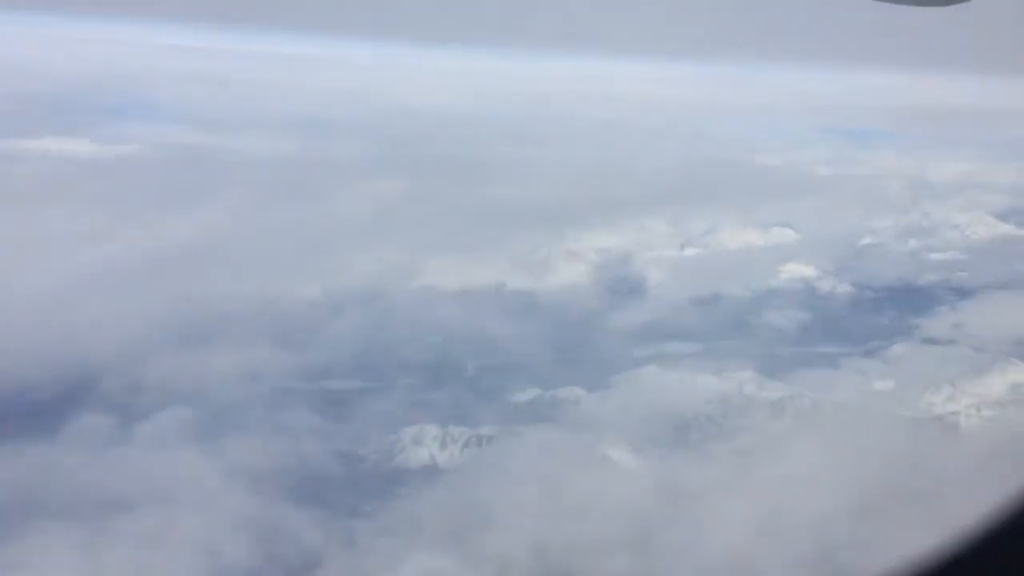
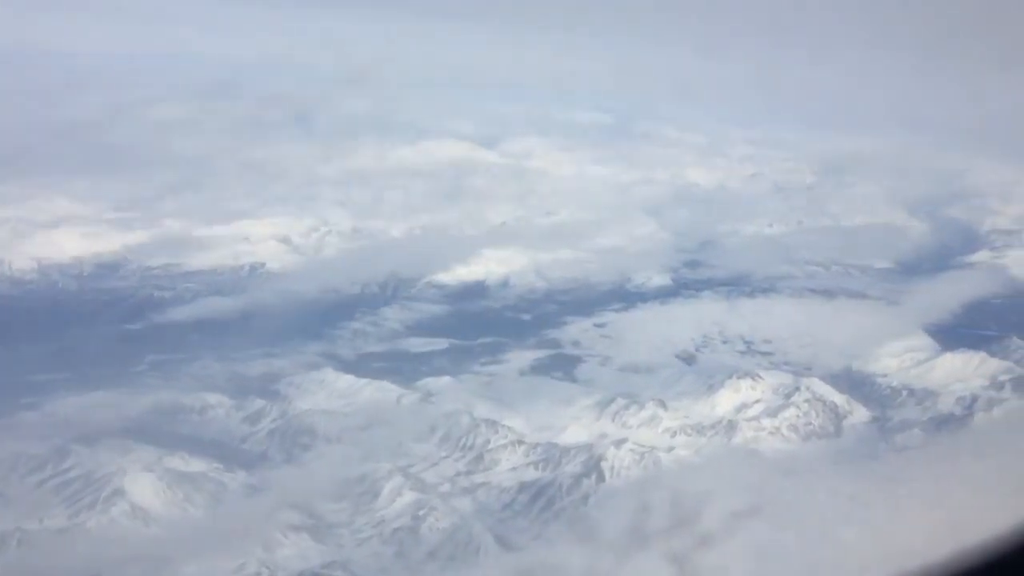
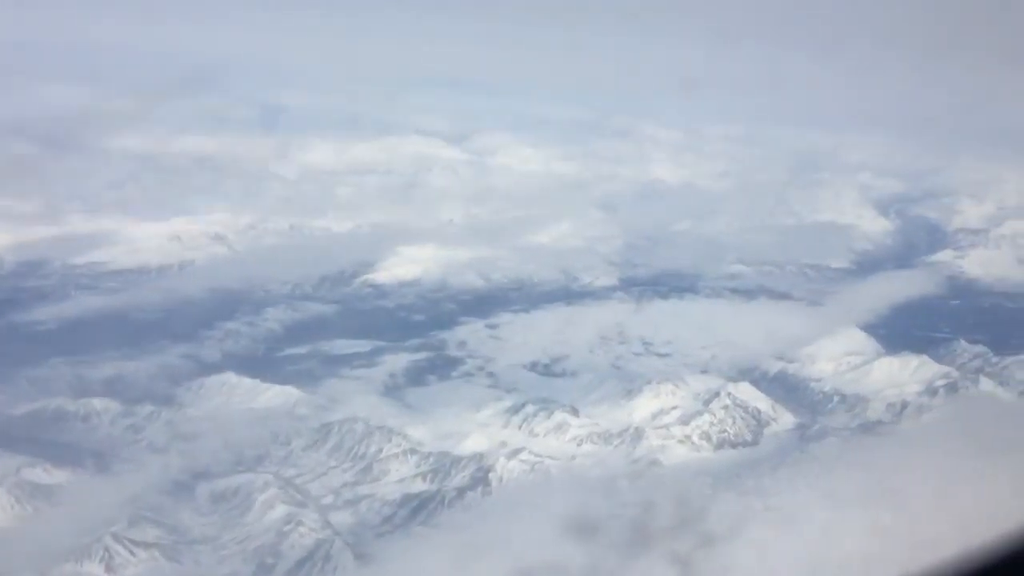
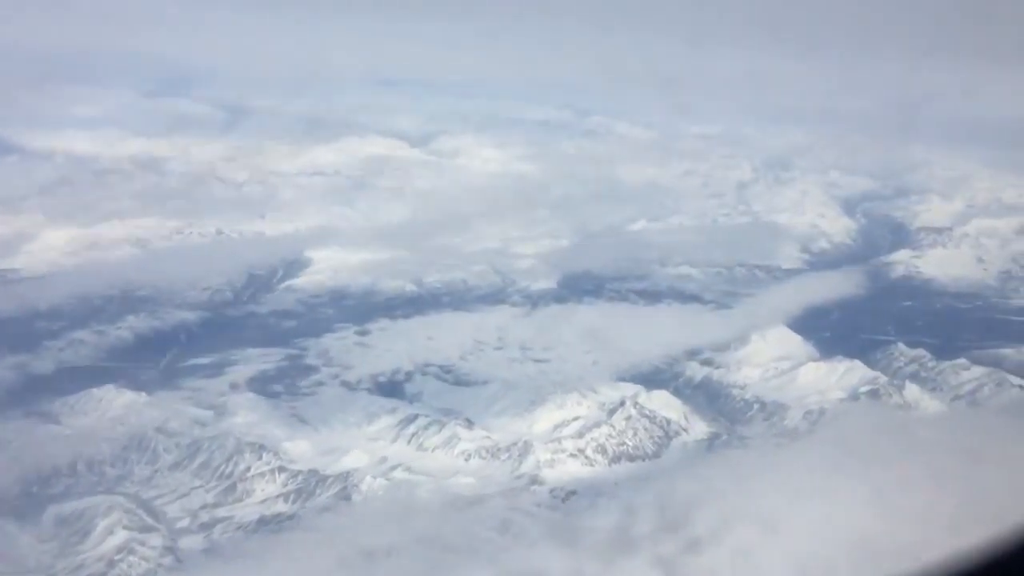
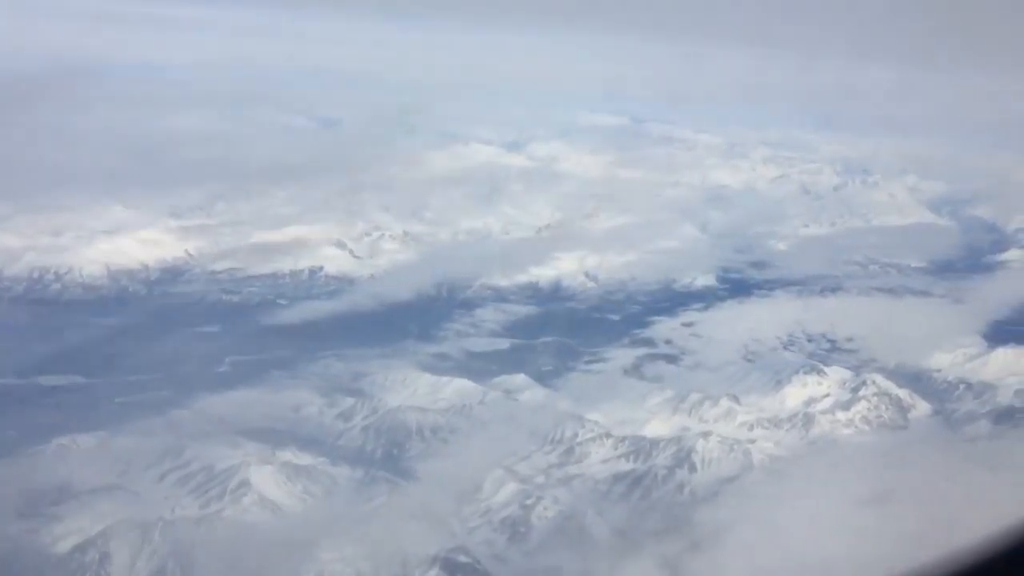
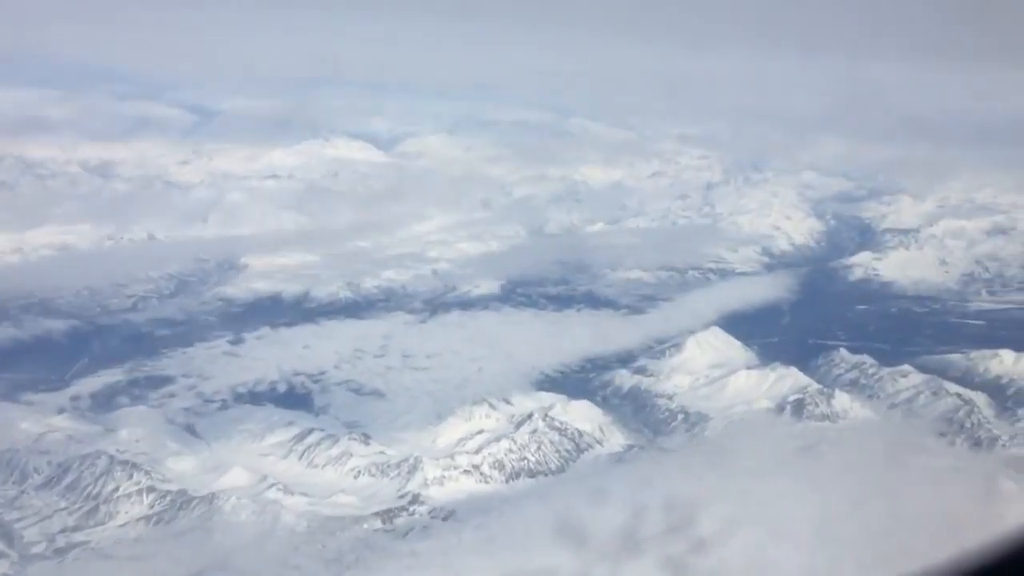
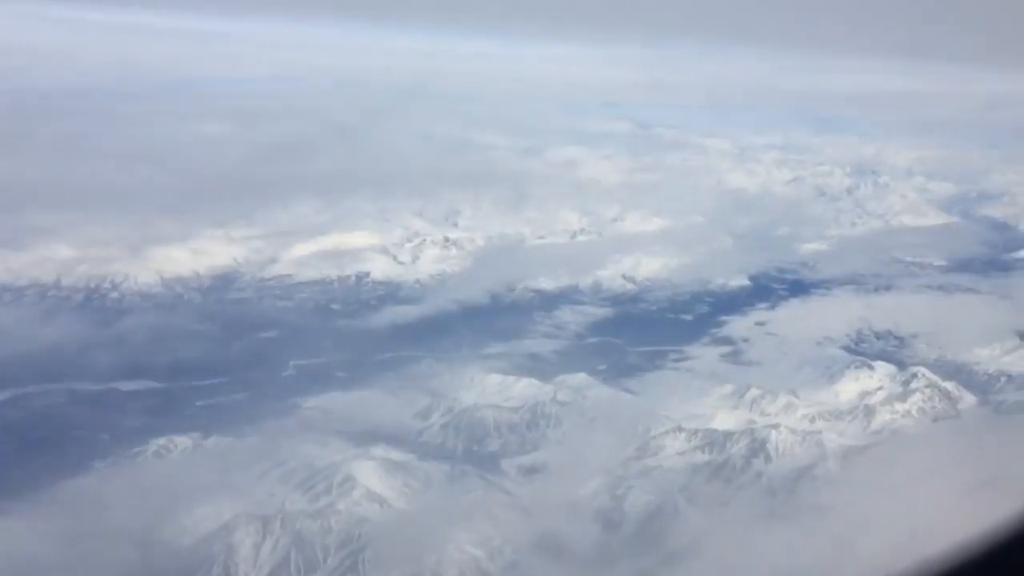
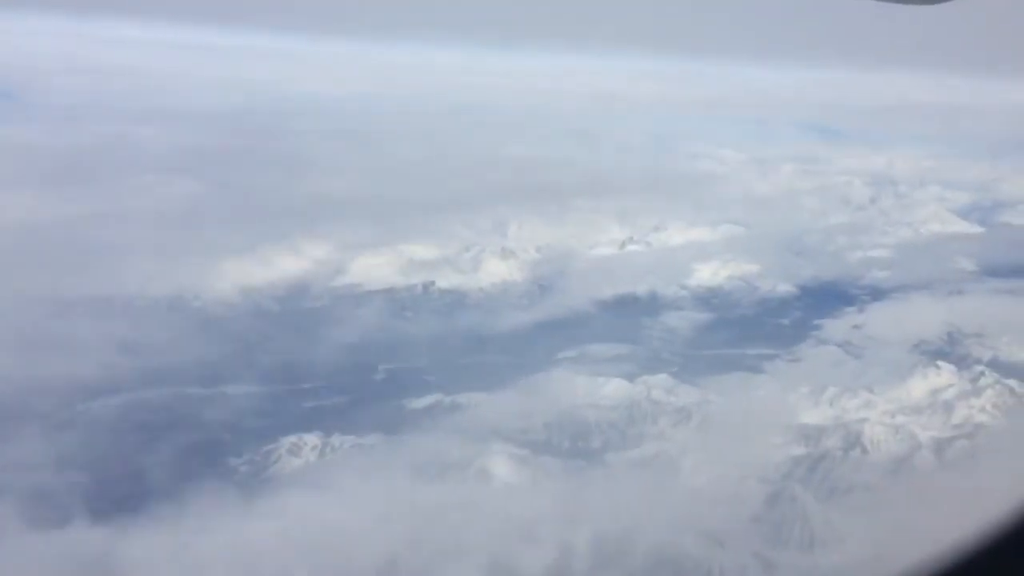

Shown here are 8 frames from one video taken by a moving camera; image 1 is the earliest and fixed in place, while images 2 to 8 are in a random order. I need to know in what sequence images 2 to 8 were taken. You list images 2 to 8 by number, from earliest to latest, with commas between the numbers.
8, 7, 5, 2, 3, 4, 6
